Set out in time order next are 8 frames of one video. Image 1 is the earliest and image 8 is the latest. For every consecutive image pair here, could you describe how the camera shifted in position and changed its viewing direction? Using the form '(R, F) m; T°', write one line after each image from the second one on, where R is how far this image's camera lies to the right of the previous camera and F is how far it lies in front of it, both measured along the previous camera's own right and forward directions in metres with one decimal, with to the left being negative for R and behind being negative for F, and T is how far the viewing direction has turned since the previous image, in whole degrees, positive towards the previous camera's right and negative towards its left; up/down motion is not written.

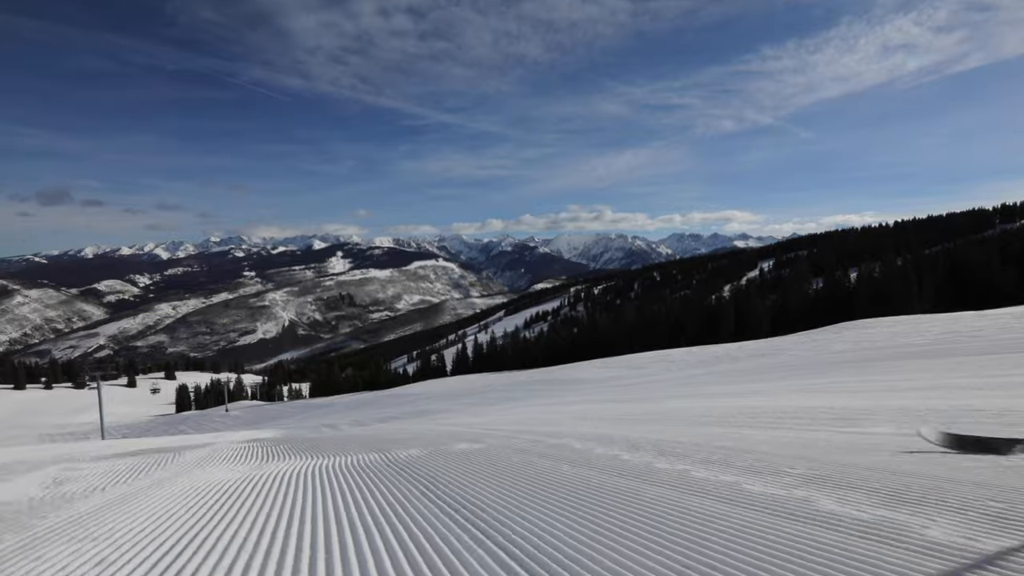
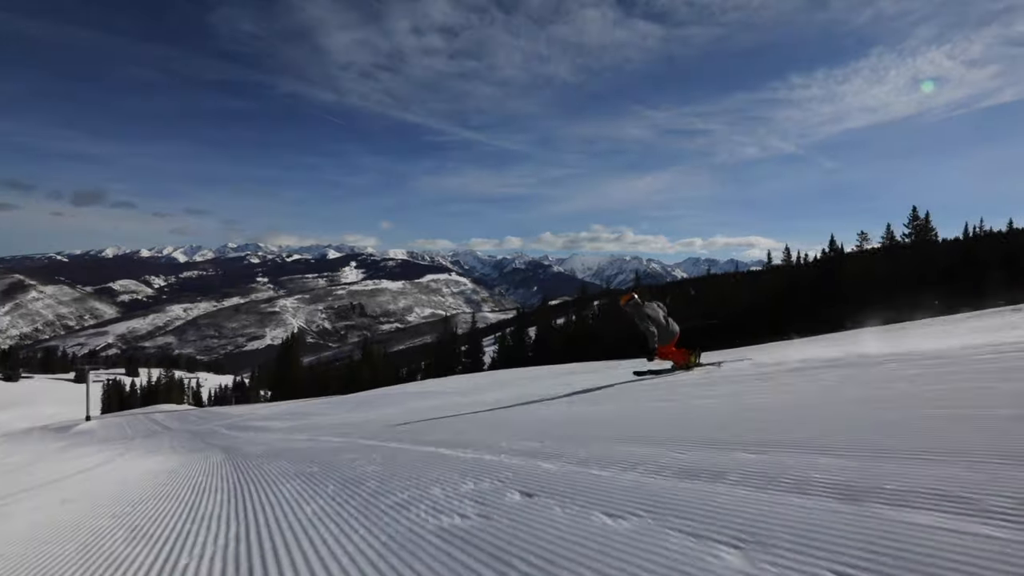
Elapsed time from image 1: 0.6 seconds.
(+5.1, +4.7) m; -1°
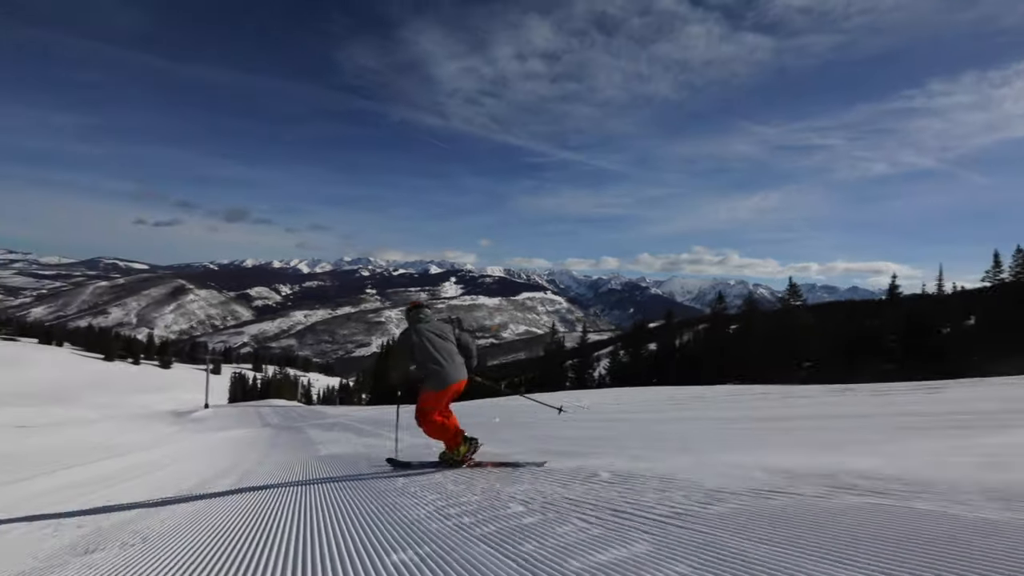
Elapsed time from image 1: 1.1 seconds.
(-0.8, +2.1) m; -11°
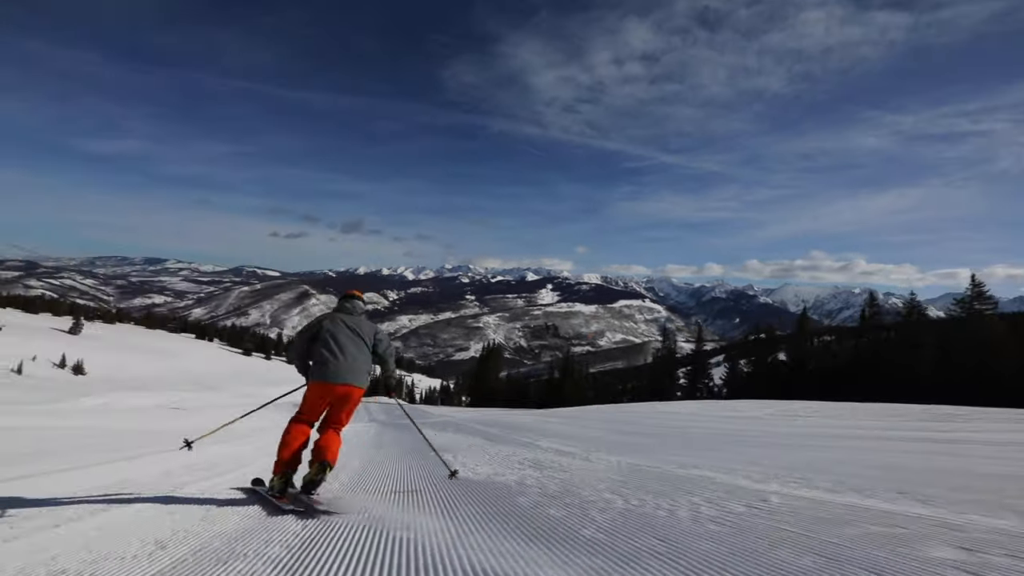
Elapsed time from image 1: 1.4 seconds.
(-0.3, +0.8) m; -11°
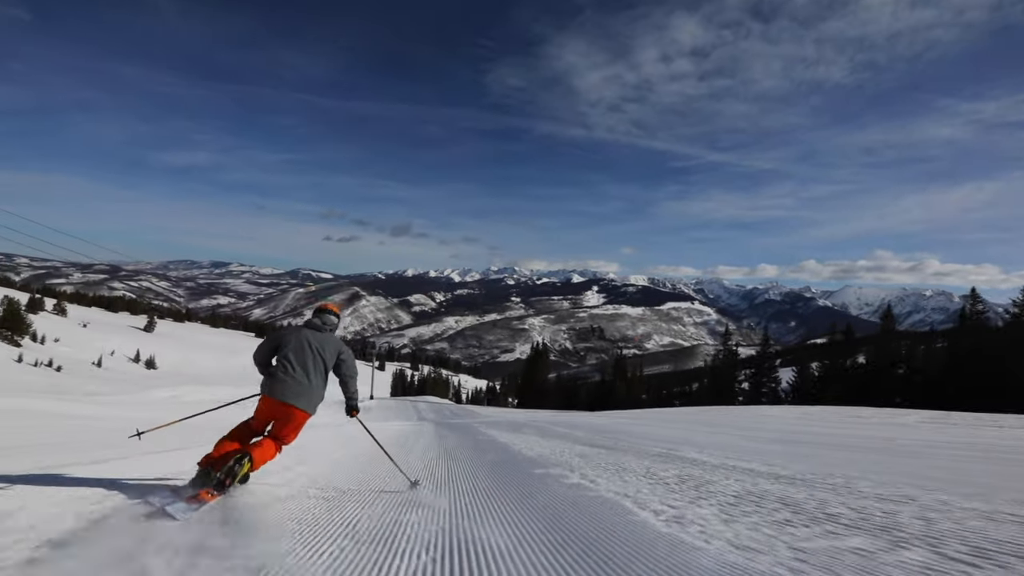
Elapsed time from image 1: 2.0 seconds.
(-0.2, +0.4) m; -5°
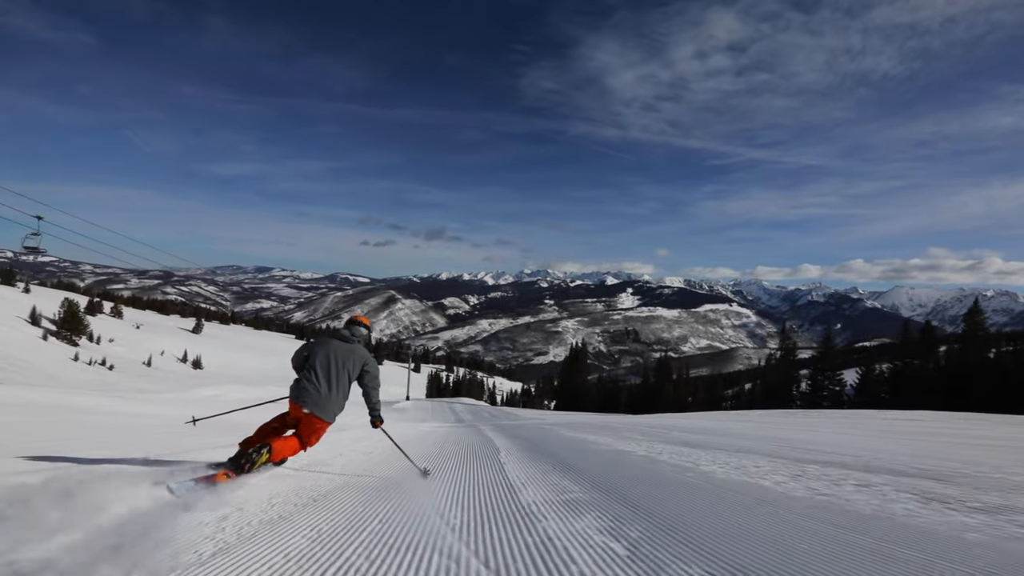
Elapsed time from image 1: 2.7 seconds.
(-0.2, +0.6) m; -4°
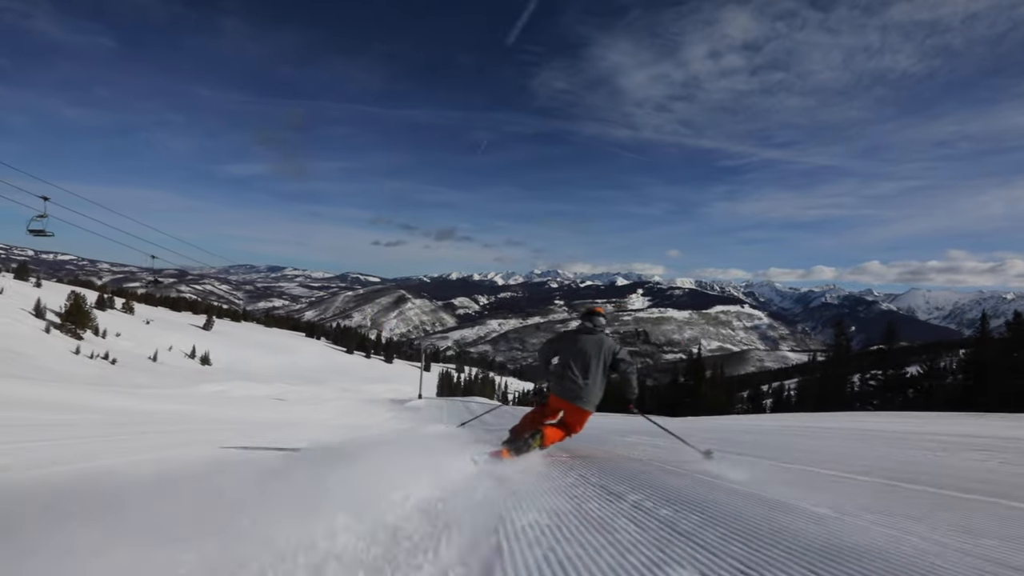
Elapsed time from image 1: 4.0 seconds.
(-0.4, +1.4) m; -1°
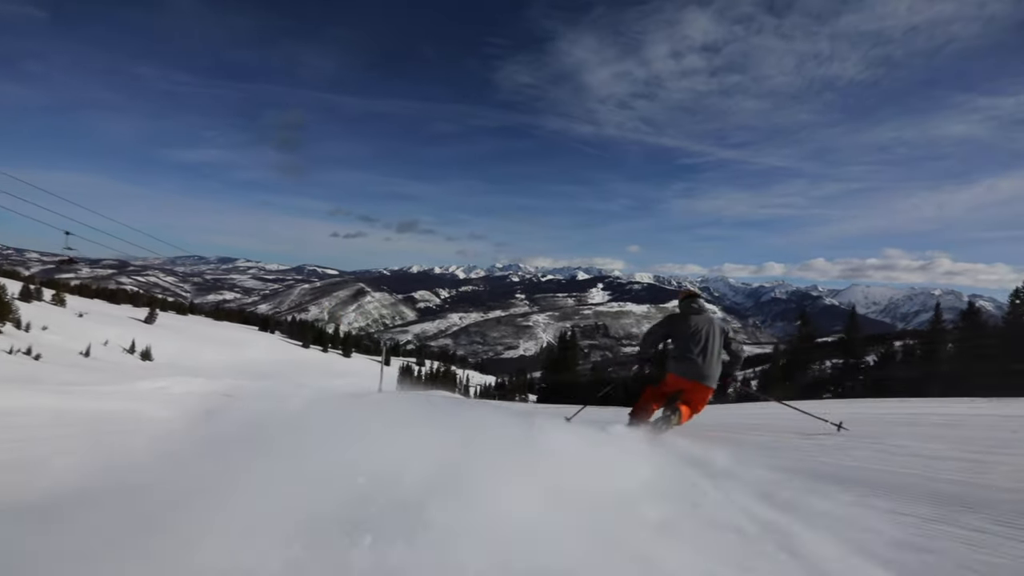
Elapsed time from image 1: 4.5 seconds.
(-0.2, +0.6) m; +4°
